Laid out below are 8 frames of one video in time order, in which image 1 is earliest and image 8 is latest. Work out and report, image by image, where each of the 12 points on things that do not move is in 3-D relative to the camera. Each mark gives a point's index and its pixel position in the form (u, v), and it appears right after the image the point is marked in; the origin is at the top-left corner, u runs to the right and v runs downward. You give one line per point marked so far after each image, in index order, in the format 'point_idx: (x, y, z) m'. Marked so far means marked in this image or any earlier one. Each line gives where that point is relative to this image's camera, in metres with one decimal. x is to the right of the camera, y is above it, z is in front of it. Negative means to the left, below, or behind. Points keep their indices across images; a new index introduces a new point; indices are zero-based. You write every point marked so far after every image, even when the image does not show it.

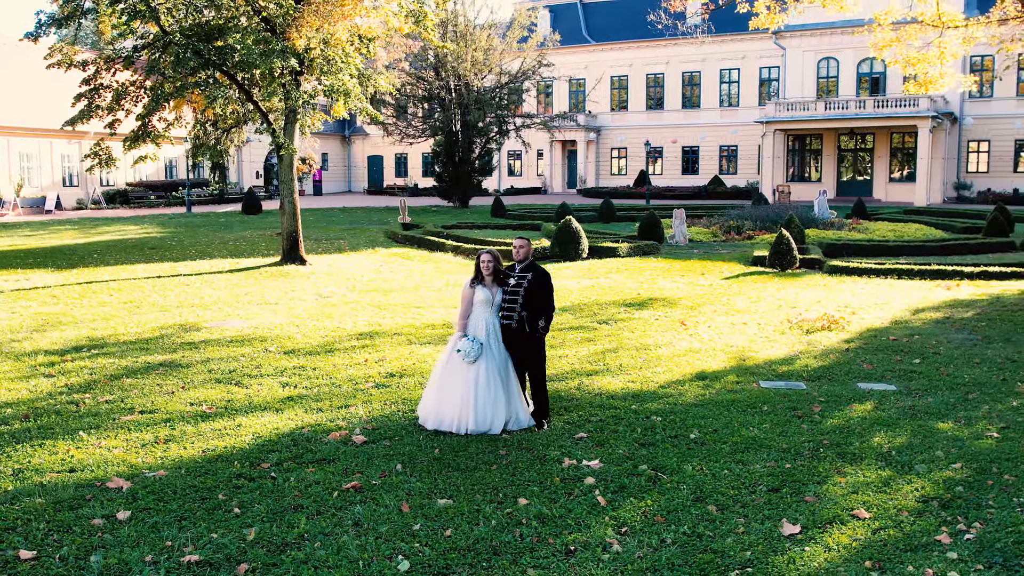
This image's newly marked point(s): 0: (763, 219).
0: (+4.7, +1.3, +18.6) m
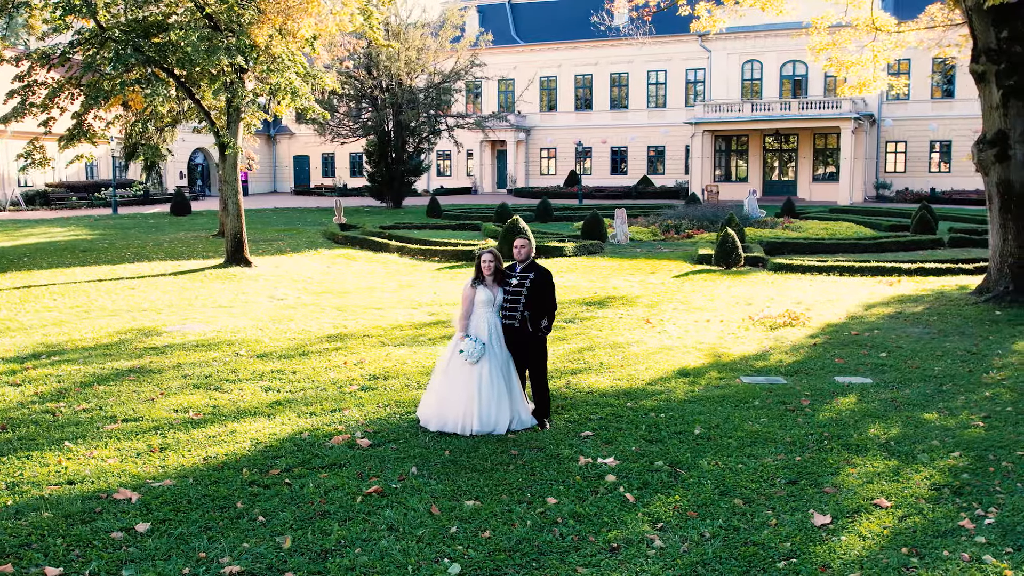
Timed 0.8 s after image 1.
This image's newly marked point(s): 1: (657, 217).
0: (+3.6, +1.3, +19.0) m
1: (+2.9, +1.4, +20.0) m
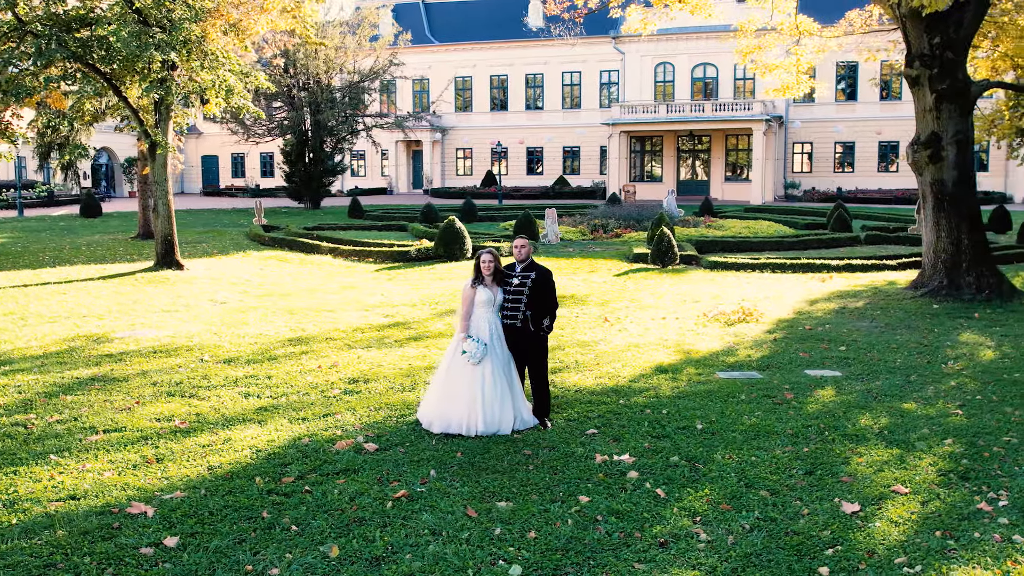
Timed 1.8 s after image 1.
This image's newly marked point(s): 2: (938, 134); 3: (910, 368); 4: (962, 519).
0: (+2.2, +1.3, +19.3) m
1: (+1.5, +1.4, +20.2) m
2: (+4.7, +1.7, +11.1) m
3: (+3.3, -0.7, +8.2) m
4: (+2.2, -1.1, +4.8) m
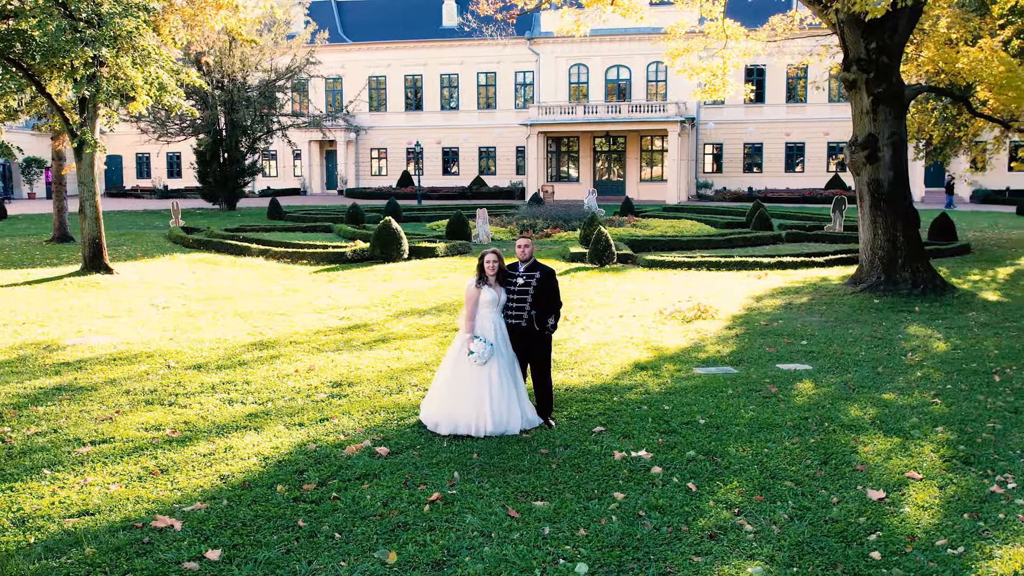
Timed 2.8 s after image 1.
0: (+0.8, +1.4, +19.5) m
1: (0.0, +1.4, +20.3) m
2: (+4.2, +1.8, +11.6) m
3: (+3.1, -0.6, +8.6) m
4: (+2.4, -1.1, +5.0) m
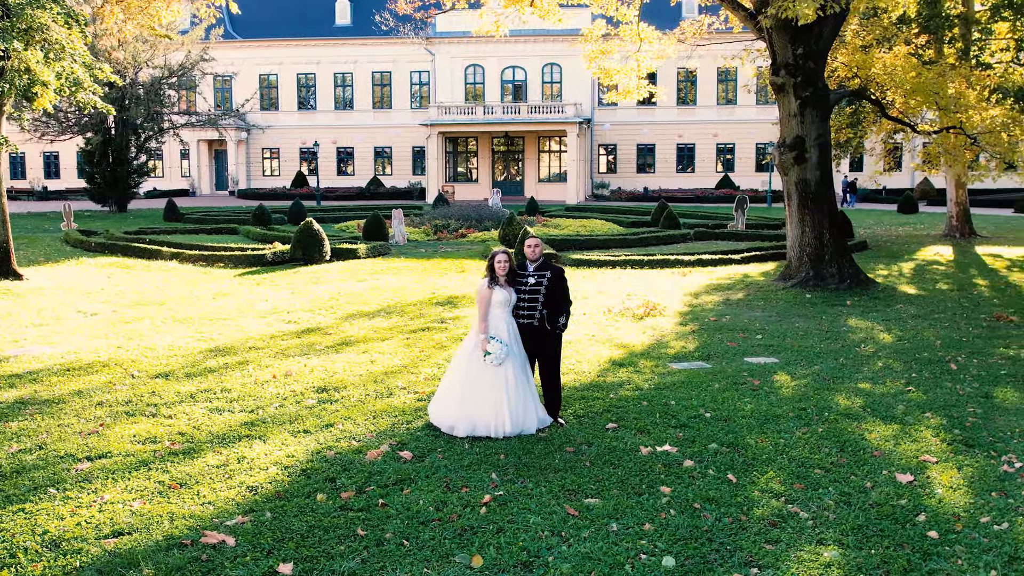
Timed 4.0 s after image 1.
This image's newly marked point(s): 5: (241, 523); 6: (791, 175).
0: (-0.9, +1.4, +19.5) m
1: (-1.8, +1.4, +20.2) m
2: (+3.5, +1.8, +12.1) m
3: (+2.9, -0.6, +9.0) m
4: (+2.6, -1.0, +5.4) m
5: (-1.3, -1.2, +4.9) m
6: (+3.4, +1.4, +12.3) m
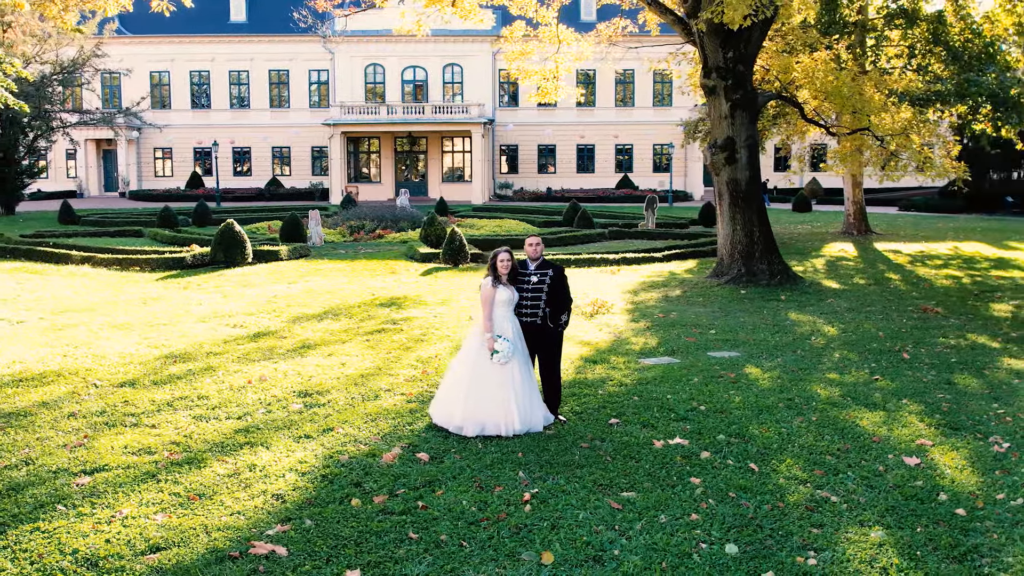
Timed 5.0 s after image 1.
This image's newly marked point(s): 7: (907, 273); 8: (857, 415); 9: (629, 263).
0: (-2.5, +1.3, +19.3) m
1: (-3.6, +1.4, +19.9) m
2: (+2.8, +1.9, +12.5) m
3: (+2.6, -0.5, +9.3) m
4: (+2.8, -1.0, +5.7) m
5: (-1.1, -1.2, +4.8) m
6: (+2.7, +1.4, +12.7) m
7: (+5.7, +0.2, +14.5) m
8: (+2.3, -0.8, +6.6) m
9: (+1.8, +0.4, +15.5) m
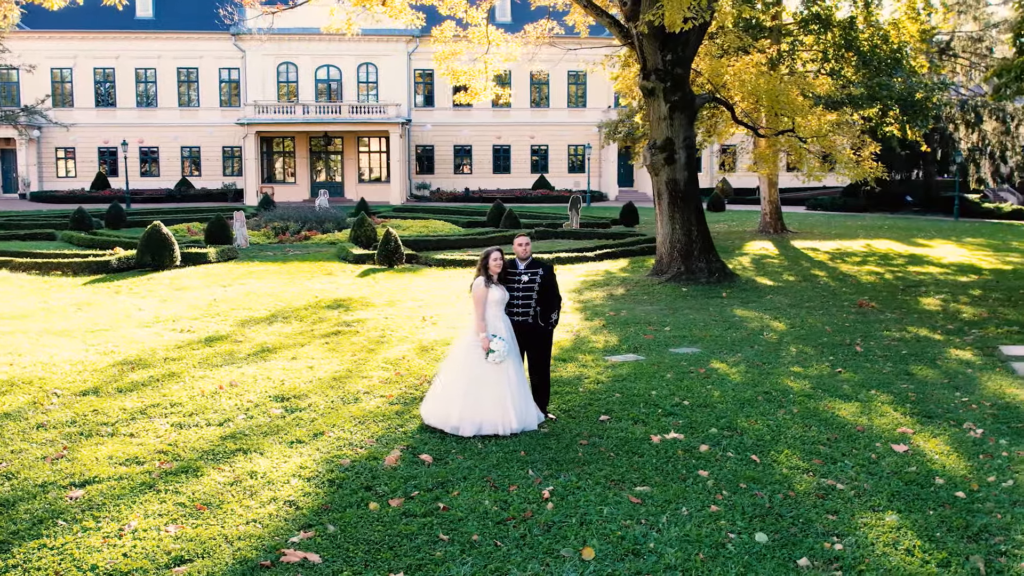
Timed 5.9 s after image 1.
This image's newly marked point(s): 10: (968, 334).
0: (-3.9, +1.3, +18.9) m
1: (-5.0, +1.3, +19.4) m
2: (+2.0, +1.9, +12.7) m
3: (+2.2, -0.5, +9.6) m
4: (+2.8, -0.9, +6.0) m
5: (-1.0, -1.2, +4.7) m
6: (+1.9, +1.5, +12.9) m
7: (+4.8, +0.3, +15.0) m
8: (+2.2, -0.8, +6.9) m
9: (+0.8, +0.4, +15.7) m
10: (+4.3, -0.4, +9.5) m
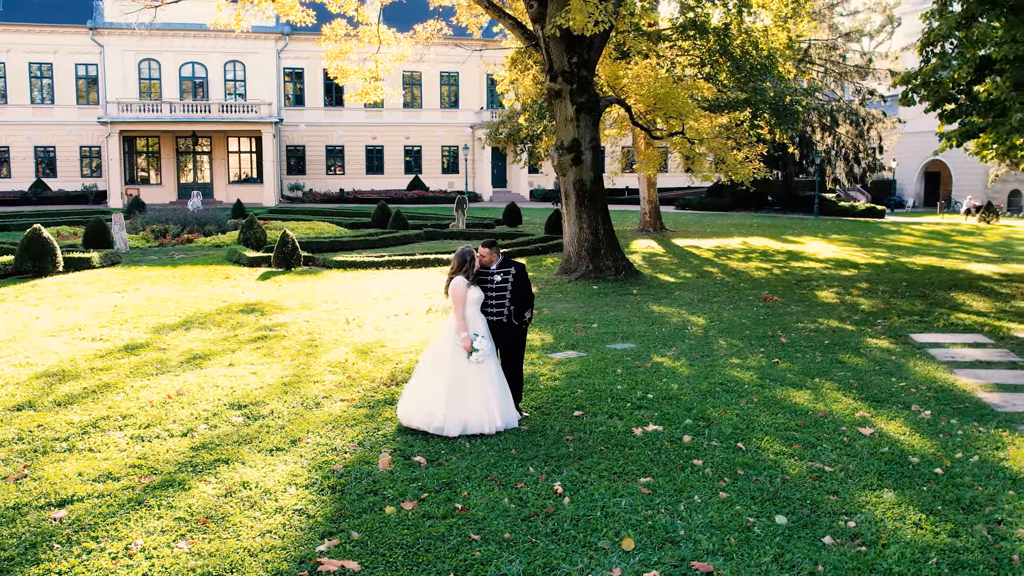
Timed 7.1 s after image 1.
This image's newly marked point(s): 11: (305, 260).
0: (-5.9, +1.2, +18.2) m
1: (-7.1, +1.2, +18.5) m
2: (+0.9, +1.9, +13.0) m
3: (+1.6, -0.5, +9.9) m
4: (+2.7, -0.9, +6.4) m
5: (-0.8, -1.2, +4.5) m
6: (+0.7, +1.5, +13.1) m
7: (+3.3, +0.3, +15.7) m
8: (+2.0, -0.8, +7.2) m
9: (-0.8, +0.4, +15.7) m
10: (+3.7, -0.4, +10.1) m
11: (-3.1, +0.4, +15.0) m
